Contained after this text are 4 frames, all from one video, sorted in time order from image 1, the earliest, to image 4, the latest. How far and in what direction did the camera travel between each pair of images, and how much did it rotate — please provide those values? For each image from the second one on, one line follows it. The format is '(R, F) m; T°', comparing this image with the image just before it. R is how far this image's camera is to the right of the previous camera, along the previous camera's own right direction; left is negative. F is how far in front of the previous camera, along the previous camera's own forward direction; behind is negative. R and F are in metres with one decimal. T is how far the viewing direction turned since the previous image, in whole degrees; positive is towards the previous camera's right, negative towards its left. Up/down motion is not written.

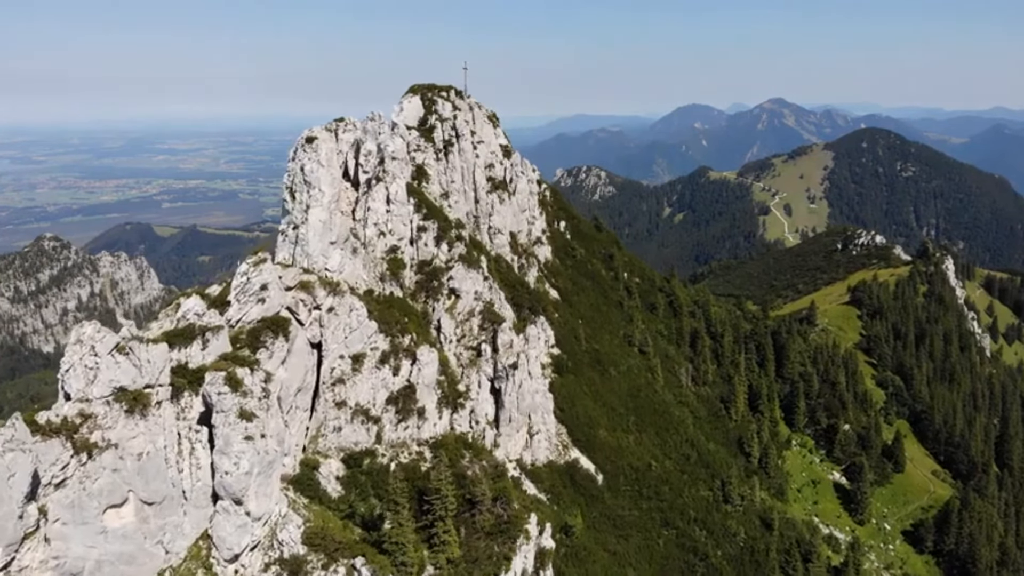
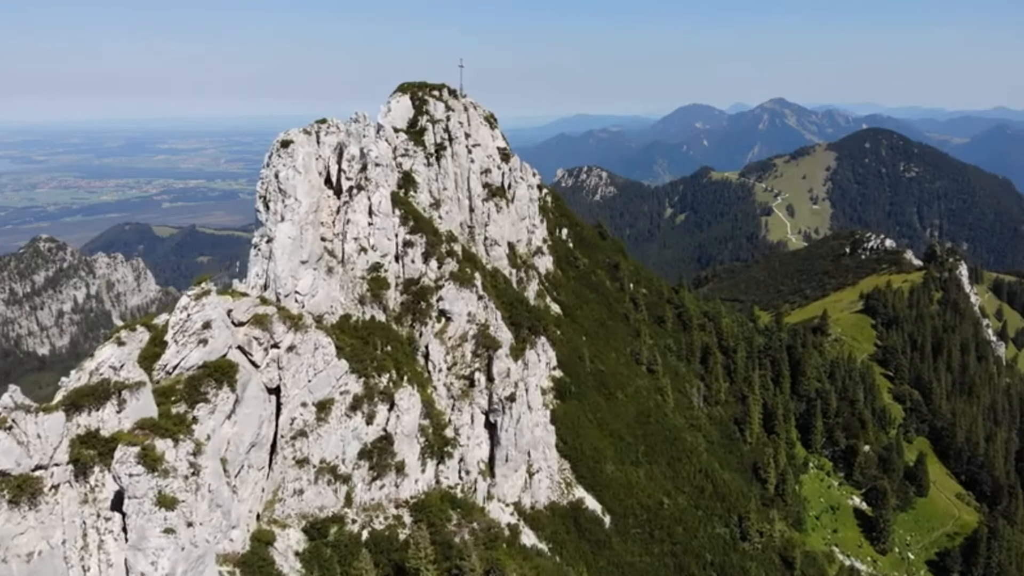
(+0.4, +9.0) m; 0°
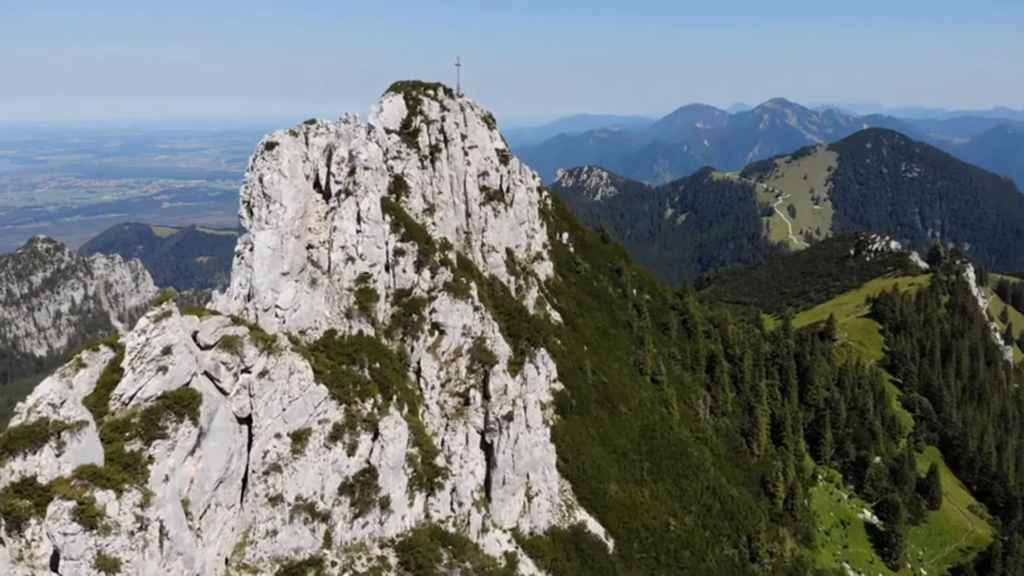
(+0.3, +4.5) m; 0°
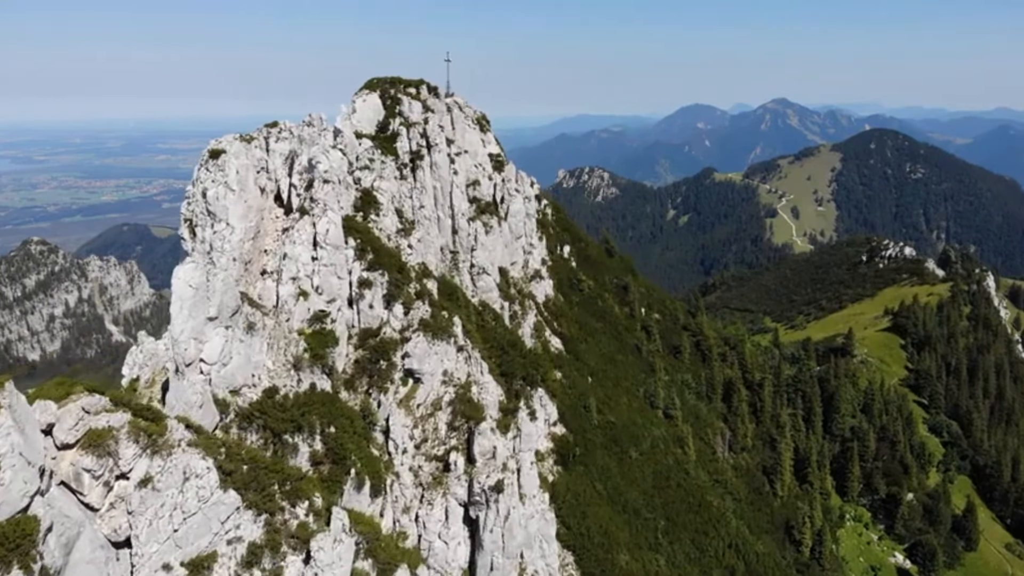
(+0.9, +12.2) m; 0°
